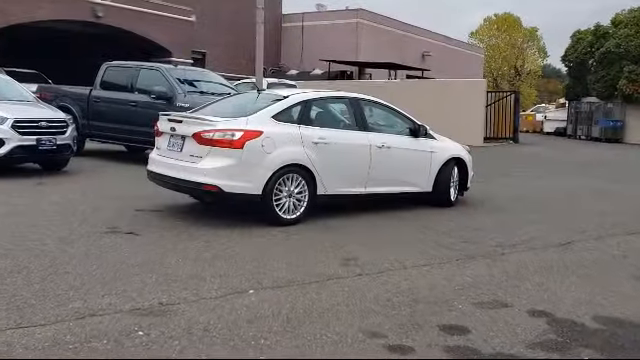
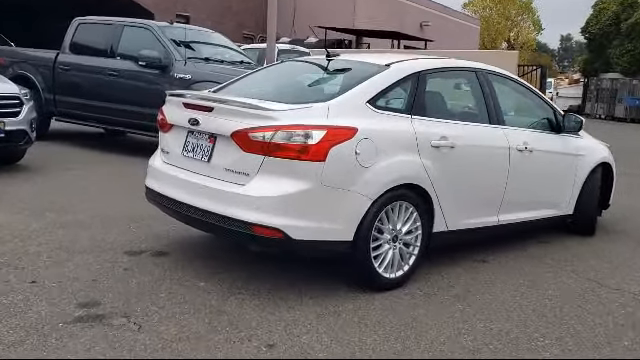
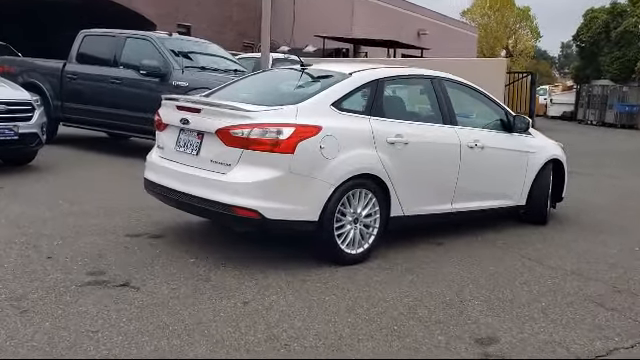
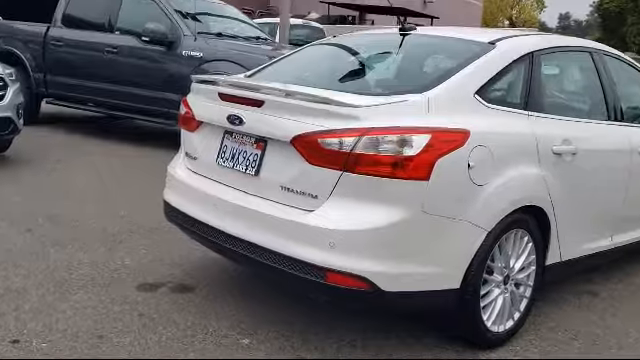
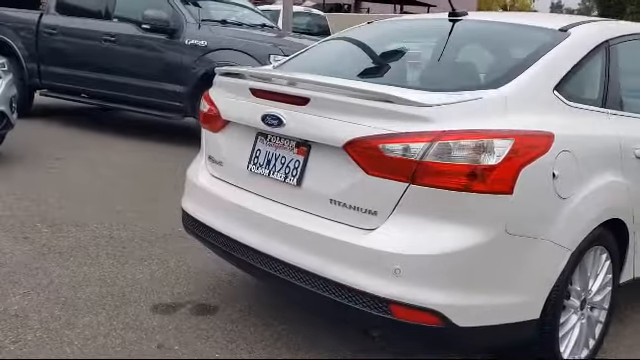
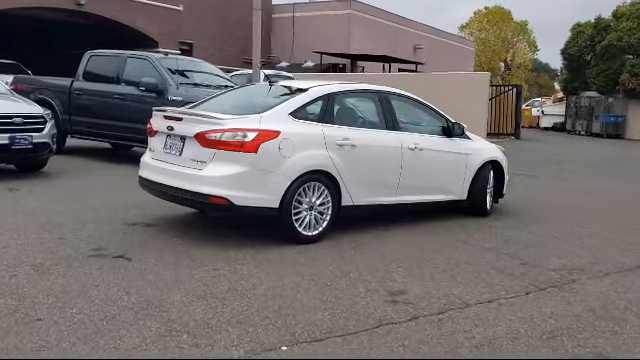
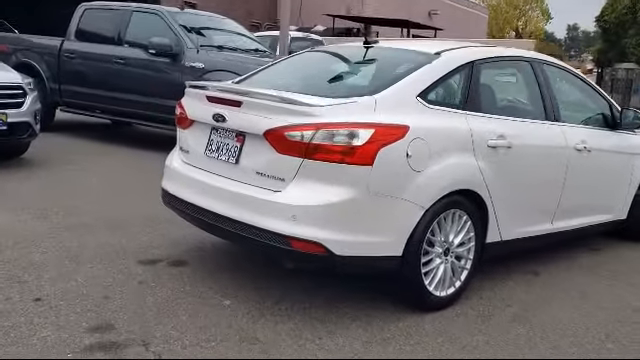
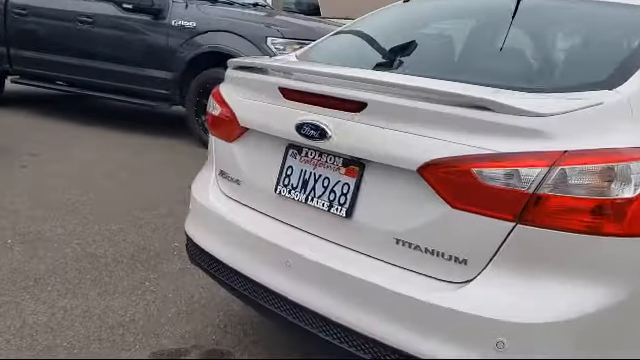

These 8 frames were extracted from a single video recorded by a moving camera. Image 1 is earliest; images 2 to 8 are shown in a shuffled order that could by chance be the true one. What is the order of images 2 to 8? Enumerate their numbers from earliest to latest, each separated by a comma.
6, 3, 2, 7, 4, 5, 8
